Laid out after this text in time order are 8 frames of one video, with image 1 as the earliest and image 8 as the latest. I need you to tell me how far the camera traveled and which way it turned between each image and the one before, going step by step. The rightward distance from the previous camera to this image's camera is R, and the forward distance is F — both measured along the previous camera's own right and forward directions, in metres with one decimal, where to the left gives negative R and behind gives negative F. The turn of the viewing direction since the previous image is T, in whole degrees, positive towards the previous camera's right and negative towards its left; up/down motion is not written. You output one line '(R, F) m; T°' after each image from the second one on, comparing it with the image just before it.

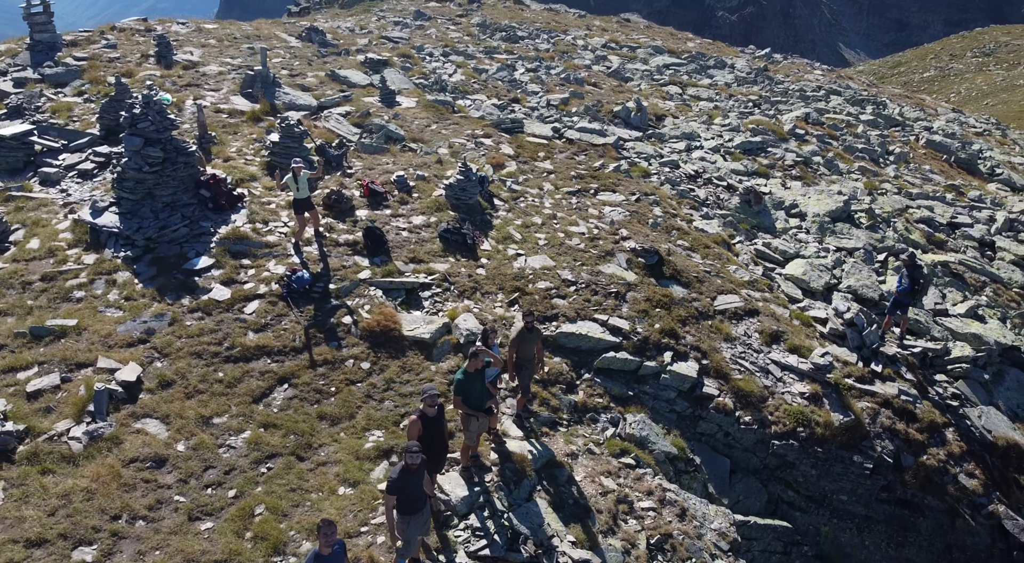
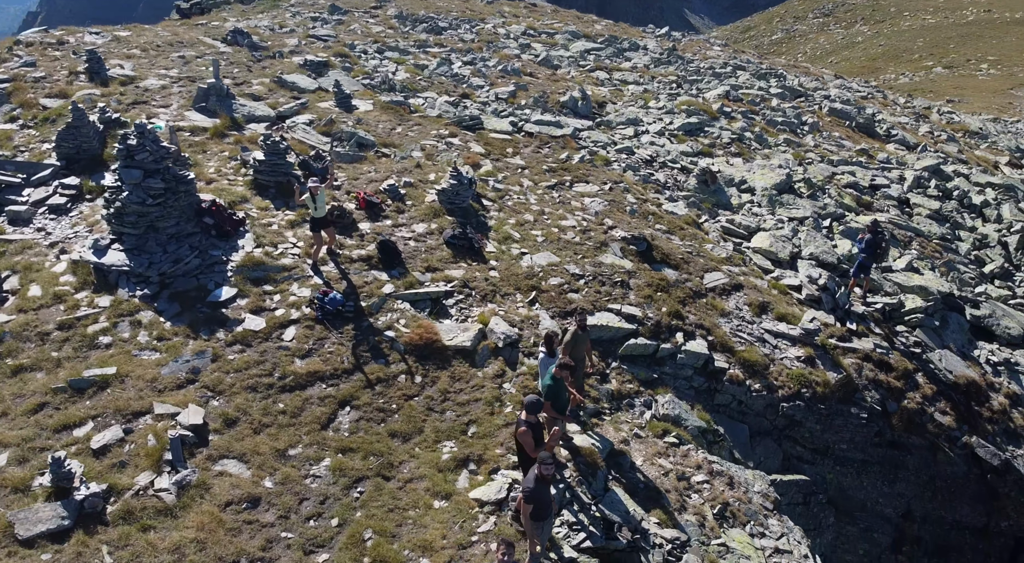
(-3.6, -0.4) m; +9°
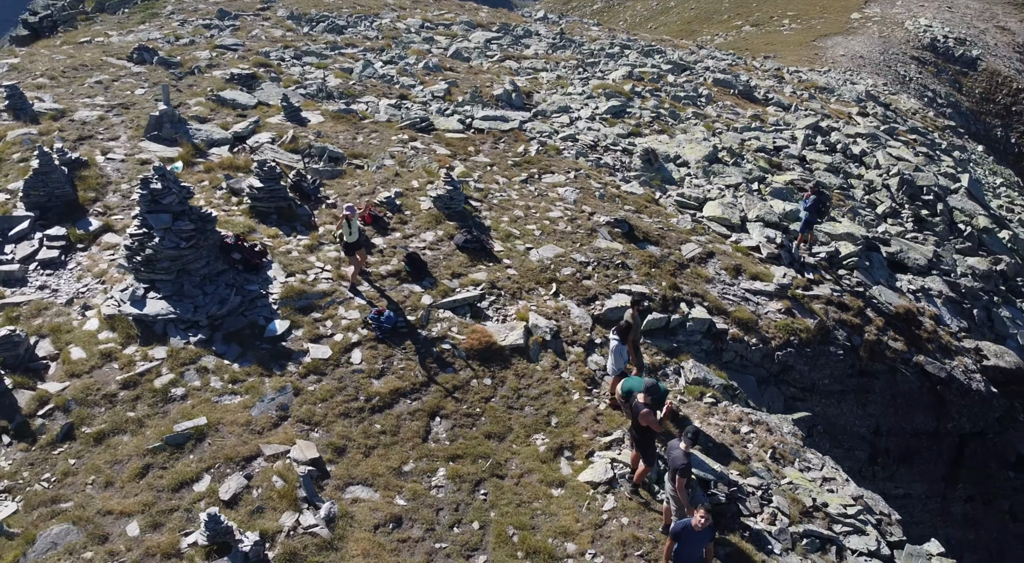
(-4.8, -0.7) m; +12°
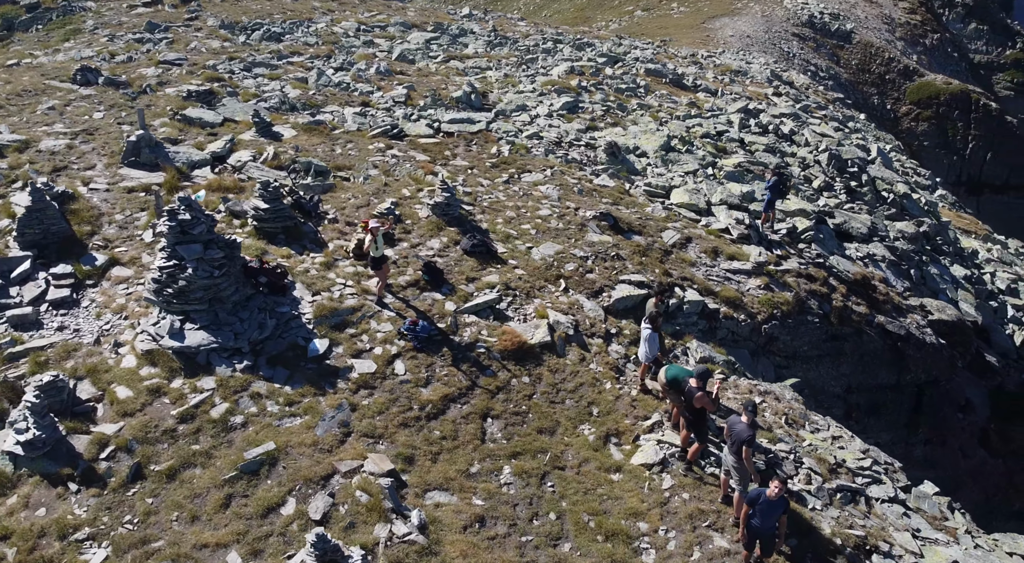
(-3.1, -0.6) m; +7°
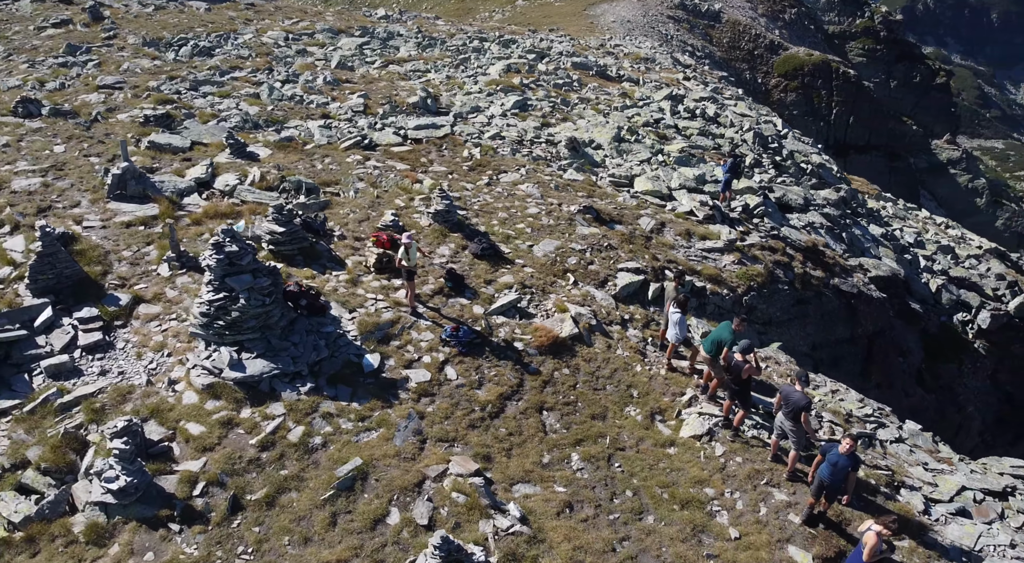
(-3.6, -0.8) m; +8°
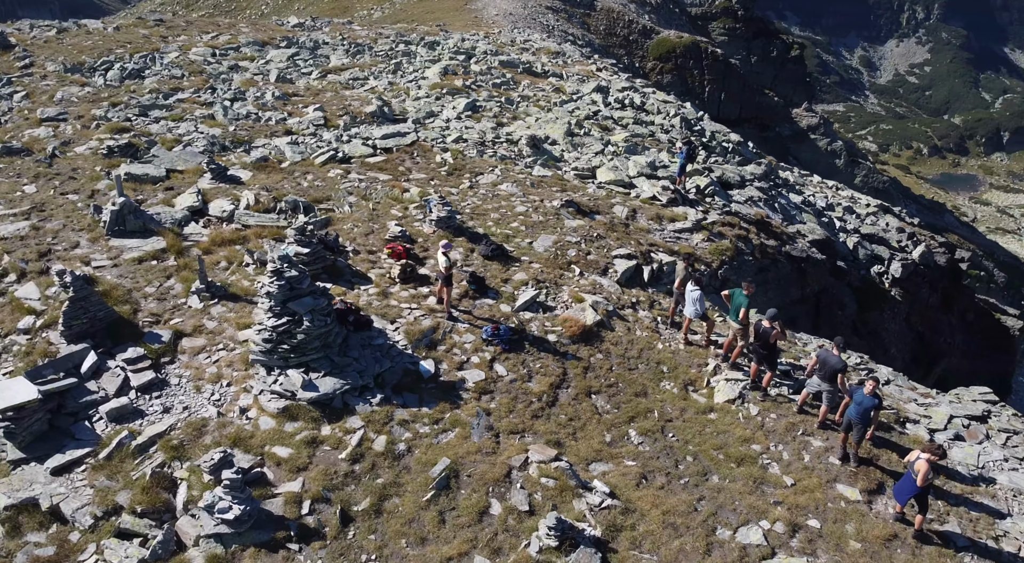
(-3.9, -0.9) m; +8°
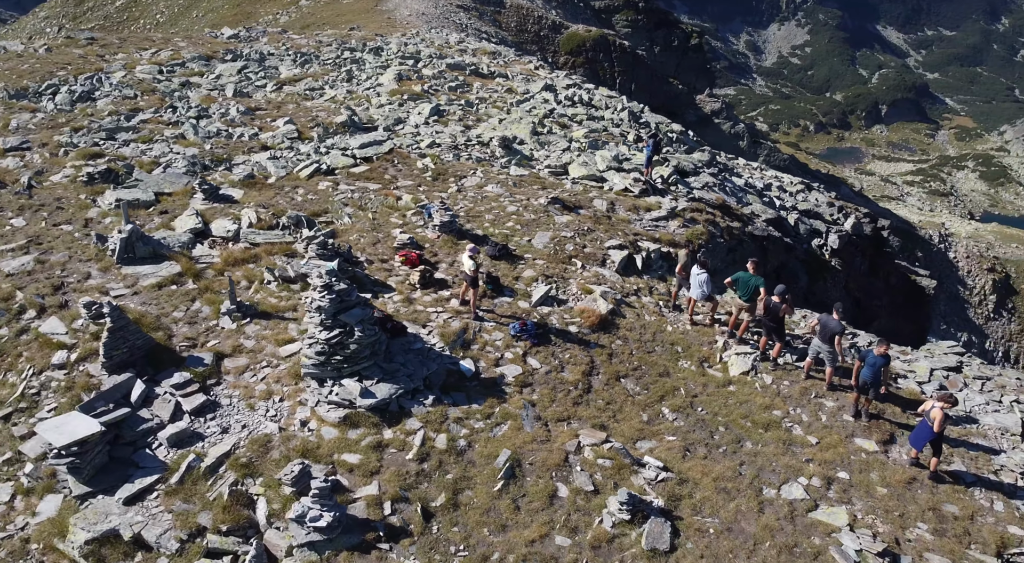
(-3.0, -0.8) m; +6°
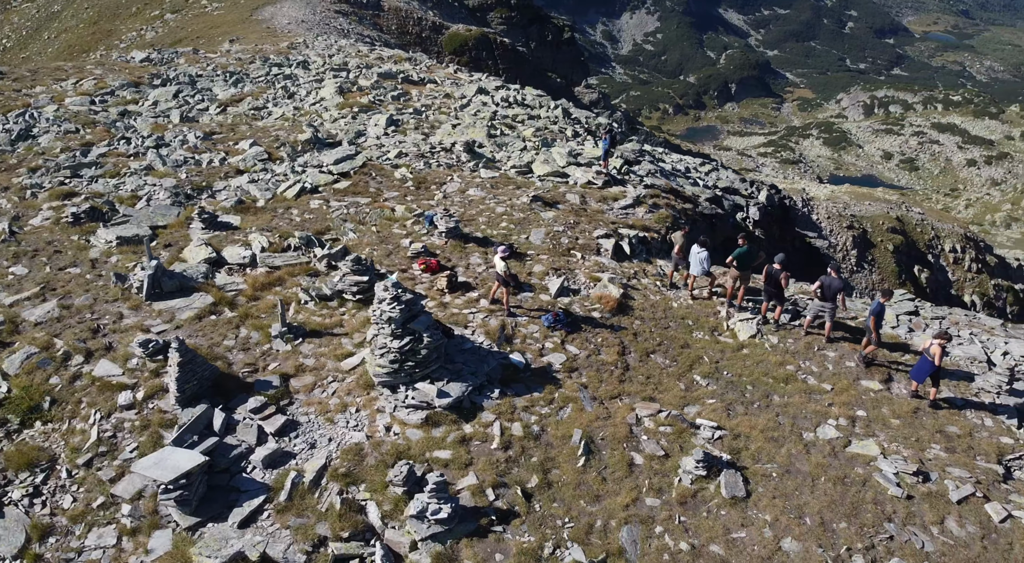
(-4.3, -1.1) m; +9°
